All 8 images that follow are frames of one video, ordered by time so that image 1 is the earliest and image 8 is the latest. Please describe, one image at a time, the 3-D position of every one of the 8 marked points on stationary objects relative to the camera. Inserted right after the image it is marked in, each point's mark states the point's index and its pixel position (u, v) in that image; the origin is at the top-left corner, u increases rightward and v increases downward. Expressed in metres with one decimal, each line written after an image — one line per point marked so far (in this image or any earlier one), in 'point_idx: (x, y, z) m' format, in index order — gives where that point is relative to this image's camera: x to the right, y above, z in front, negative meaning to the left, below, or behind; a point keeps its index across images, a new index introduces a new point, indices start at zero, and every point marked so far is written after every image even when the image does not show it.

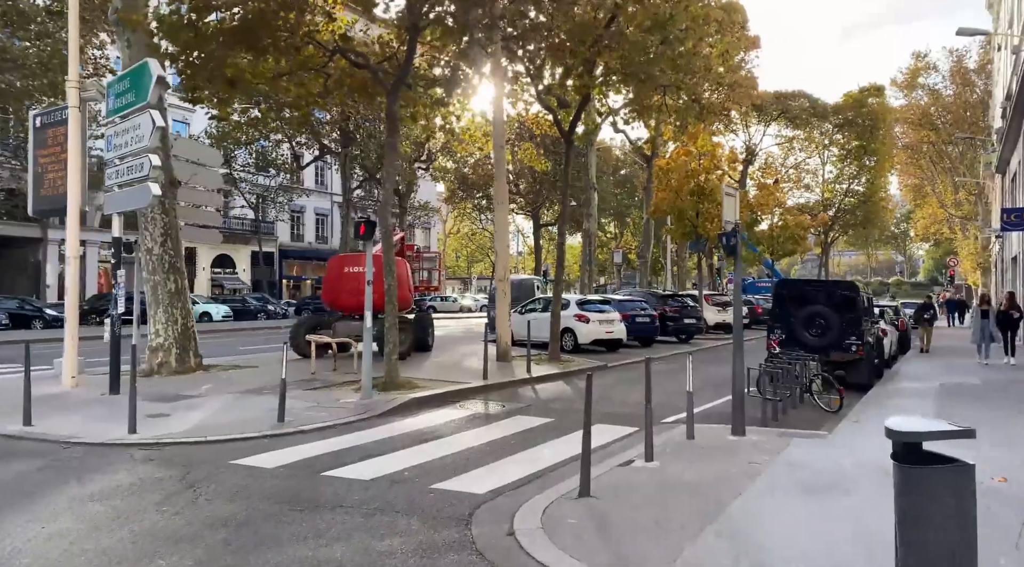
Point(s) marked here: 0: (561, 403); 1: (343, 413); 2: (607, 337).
0: (+0.8, -1.9, +11.7) m
1: (-2.3, -1.8, +10.0) m
2: (+2.5, -1.4, +19.4) m
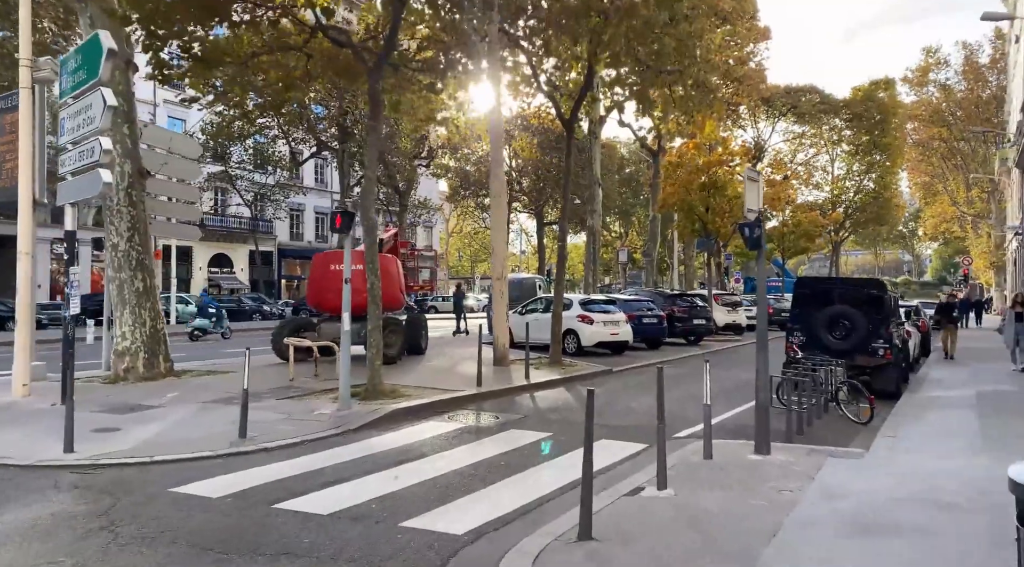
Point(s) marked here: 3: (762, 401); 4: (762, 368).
0: (+0.7, -1.9, +10.6) m
1: (-2.4, -1.7, +8.9) m
2: (+2.5, -1.4, +18.3) m
3: (+2.7, -1.3, +7.9) m
4: (+2.7, -0.9, +7.9) m
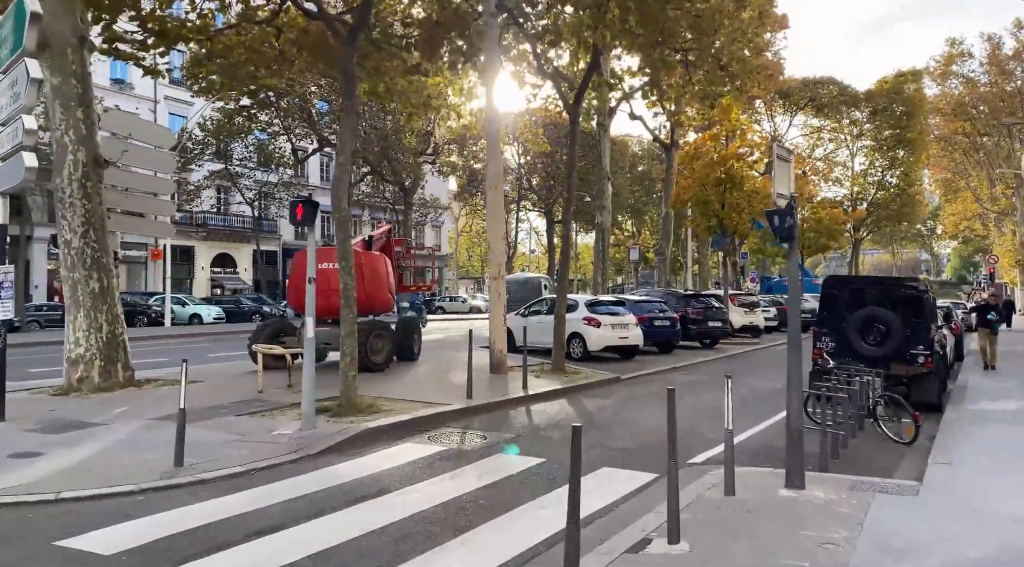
0: (+0.6, -1.9, +9.3) m
1: (-2.5, -1.7, +7.7) m
2: (+2.5, -1.4, +17.0) m
3: (+2.5, -1.3, +6.6) m
4: (+2.5, -0.9, +6.6) m
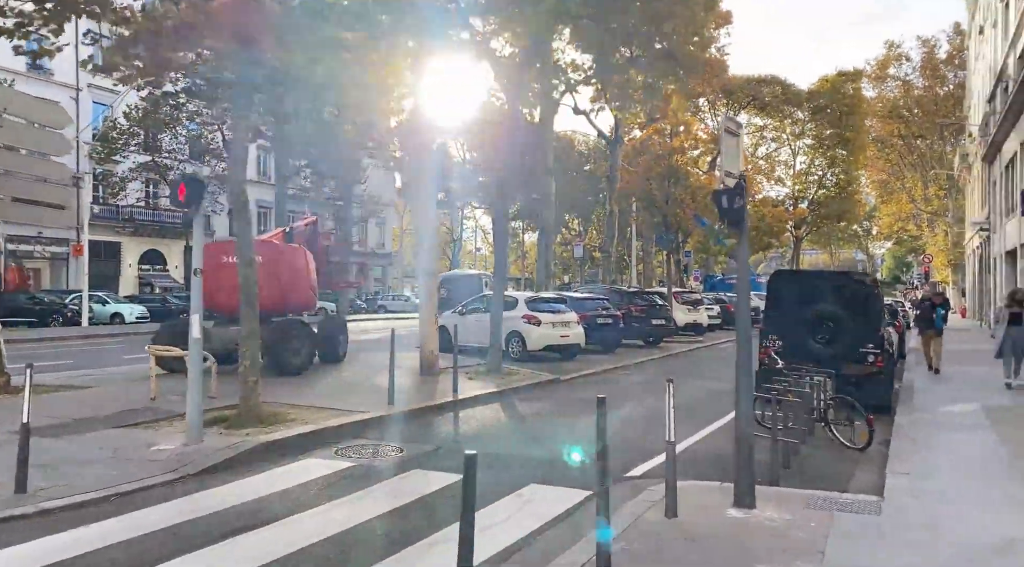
0: (-0.3, -1.8, +8.4) m
1: (-3.3, -1.7, +6.6) m
2: (+1.1, -1.3, +16.2) m
3: (+1.8, -1.2, +5.8) m
4: (+1.8, -0.8, +5.8) m
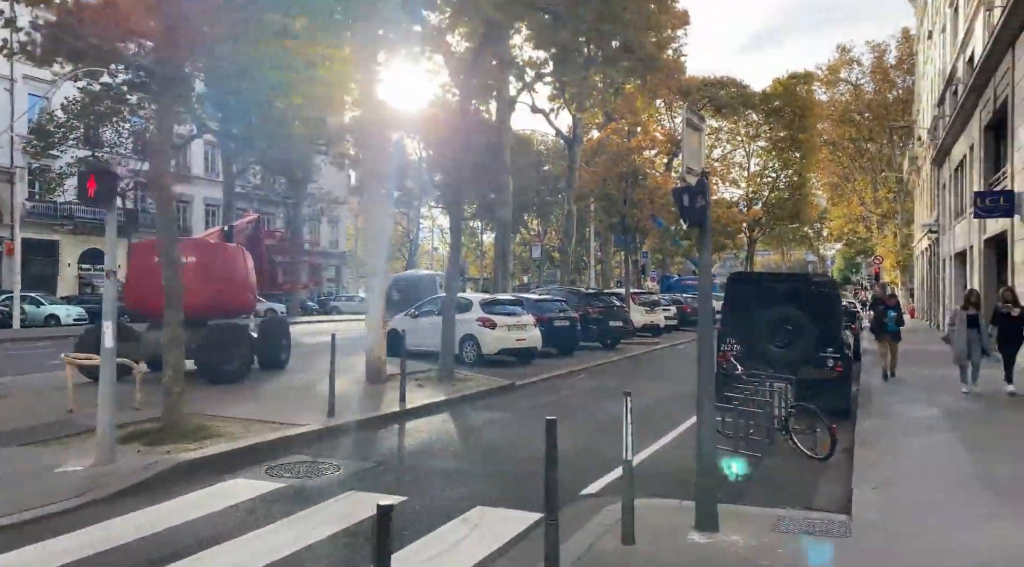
0: (-0.9, -1.8, +7.8) m
1: (-3.7, -1.7, +5.9) m
2: (+0.1, -1.3, +15.7) m
3: (+1.4, -1.2, +5.4) m
4: (+1.4, -0.9, +5.4) m
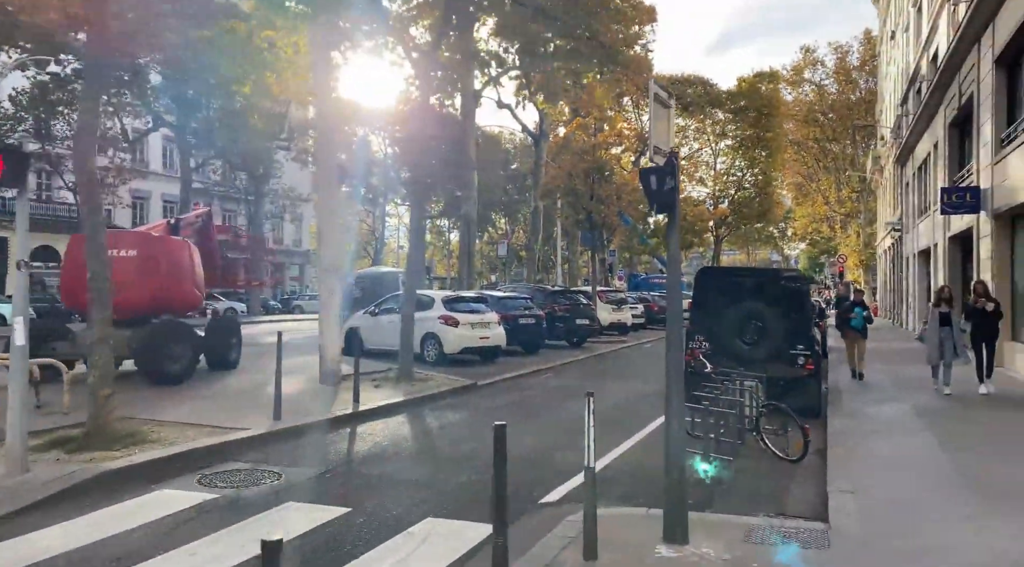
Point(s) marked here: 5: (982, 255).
0: (-1.3, -1.8, +7.3) m
1: (-4.1, -1.6, +5.2) m
2: (-0.6, -1.3, +15.2) m
3: (+1.1, -1.2, +4.9) m
4: (+1.1, -0.8, +5.0) m
5: (+9.9, +0.6, +15.3) m
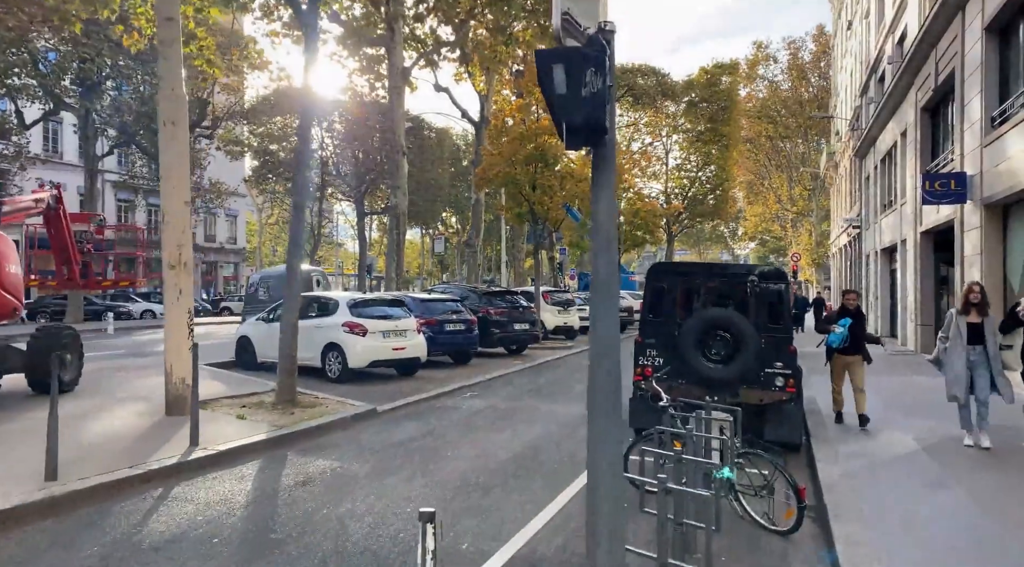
0: (-2.2, -1.8, +4.8) m
1: (-4.9, -1.6, +2.6) m
2: (-2.0, -1.3, +12.8) m
3: (+0.3, -1.2, +2.6) m
4: (+0.3, -0.8, +2.6) m
5: (+8.4, +0.6, +13.5) m
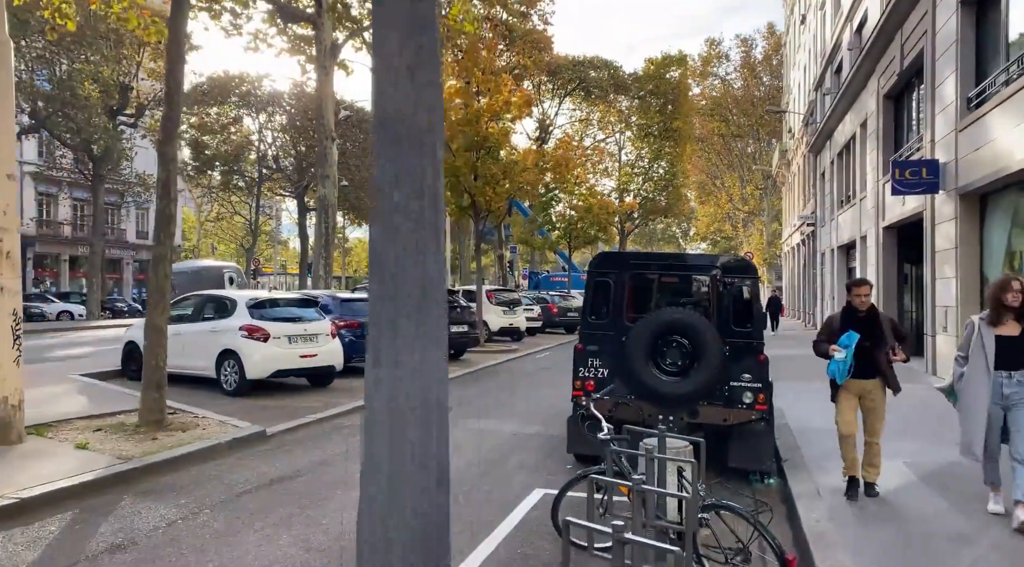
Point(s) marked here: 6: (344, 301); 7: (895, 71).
0: (-2.8, -1.7, +3.1) m
1: (-5.3, -1.6, +0.7) m
2: (-3.1, -1.2, +11.0) m
3: (-0.1, -1.1, +1.0) m
4: (-0.1, -0.8, +1.1) m
5: (+7.3, +0.7, +12.4) m
6: (-3.1, -0.3, +13.5) m
7: (+8.2, +4.6, +15.7) m
